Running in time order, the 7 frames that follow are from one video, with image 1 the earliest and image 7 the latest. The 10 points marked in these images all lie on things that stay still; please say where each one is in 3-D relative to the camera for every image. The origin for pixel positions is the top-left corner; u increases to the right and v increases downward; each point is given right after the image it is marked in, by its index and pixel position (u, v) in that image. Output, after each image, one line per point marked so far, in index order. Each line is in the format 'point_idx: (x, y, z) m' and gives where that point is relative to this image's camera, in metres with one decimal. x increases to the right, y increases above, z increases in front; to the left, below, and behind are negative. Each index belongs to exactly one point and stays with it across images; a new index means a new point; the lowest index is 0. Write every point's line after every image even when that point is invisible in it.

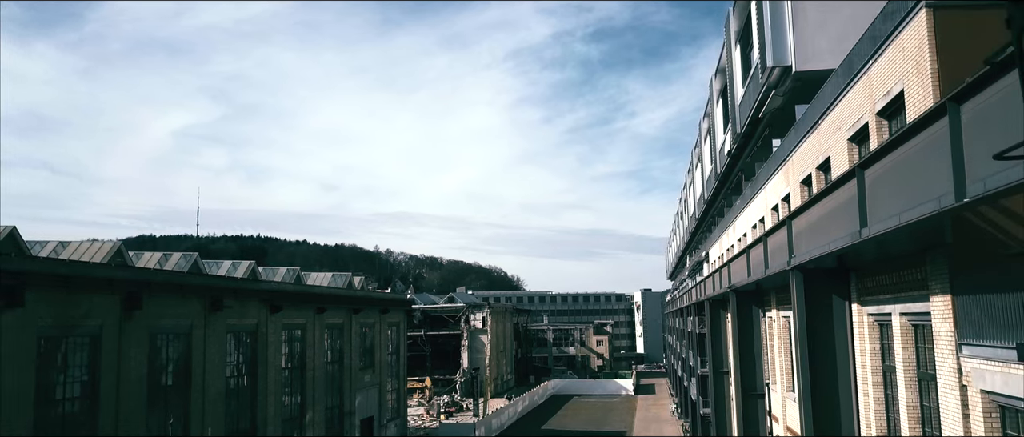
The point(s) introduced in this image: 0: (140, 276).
0: (-10.8, -1.6, +18.6) m
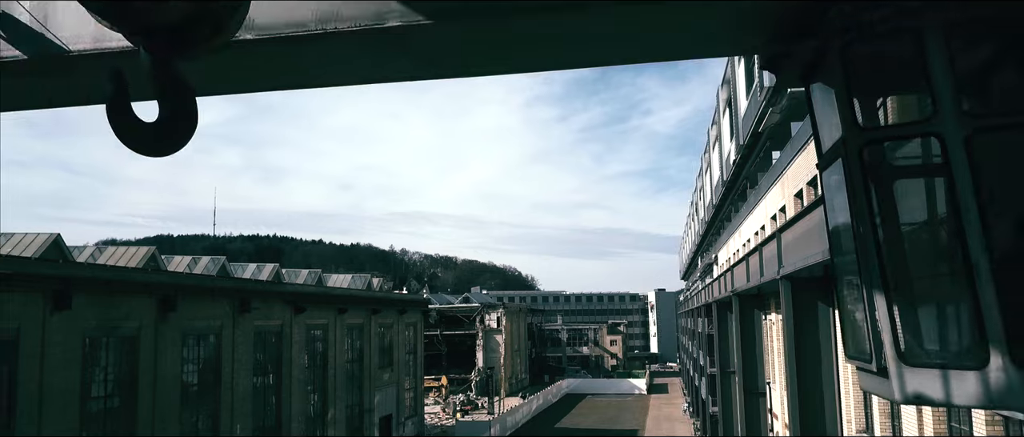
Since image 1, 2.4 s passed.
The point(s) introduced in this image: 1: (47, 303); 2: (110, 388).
0: (-10.4, -1.9, +20.0) m
1: (-11.3, -2.0, +15.8) m
2: (-10.7, -4.5, +17.5) m
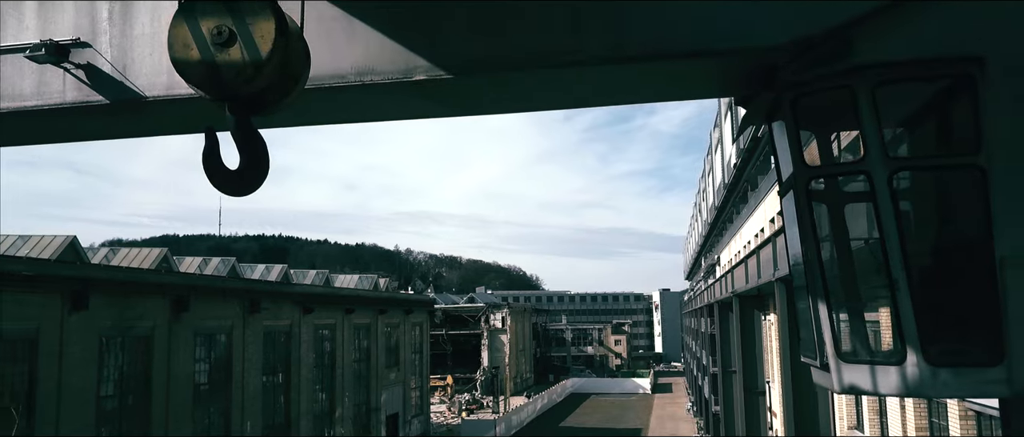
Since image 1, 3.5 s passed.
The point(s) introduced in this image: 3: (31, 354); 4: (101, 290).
0: (-10.2, -2.0, +20.6) m
1: (-11.2, -2.1, +16.4) m
2: (-10.6, -4.6, +18.1) m
3: (-11.1, -3.1, +14.9) m
4: (-10.7, -1.9, +17.3) m
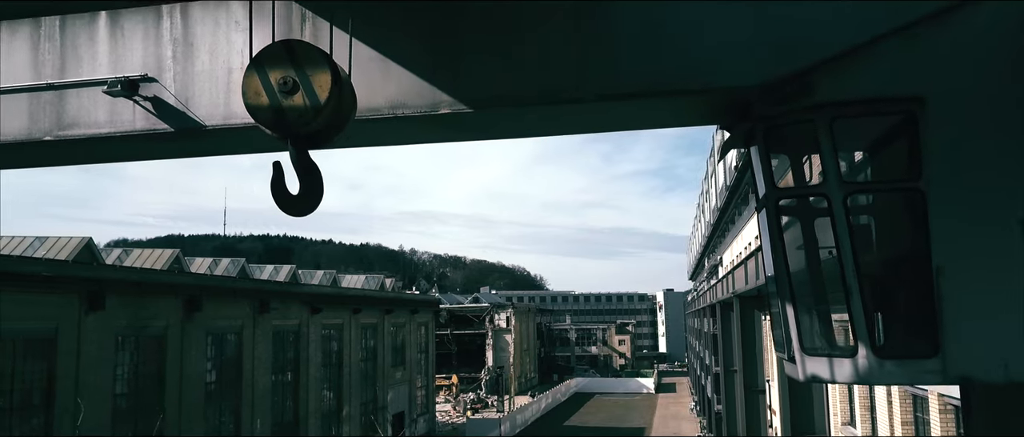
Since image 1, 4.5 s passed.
0: (-10.1, -2.0, +21.1) m
1: (-11.0, -2.2, +17.0) m
2: (-10.4, -4.7, +18.7) m
3: (-10.9, -3.2, +15.5) m
4: (-10.5, -2.0, +17.9) m
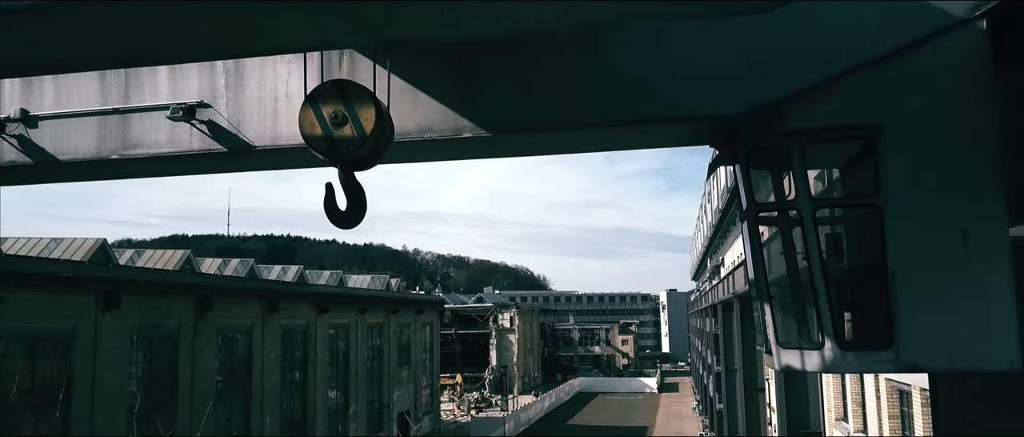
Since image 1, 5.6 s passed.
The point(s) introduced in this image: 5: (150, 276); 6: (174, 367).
0: (-9.9, -2.1, +21.7) m
1: (-10.9, -2.3, +17.6) m
2: (-10.2, -4.8, +19.3) m
3: (-10.8, -3.2, +16.1) m
4: (-10.4, -2.0, +18.5) m
5: (-10.3, -1.7, +19.2) m
6: (-10.2, -4.5, +20.0) m
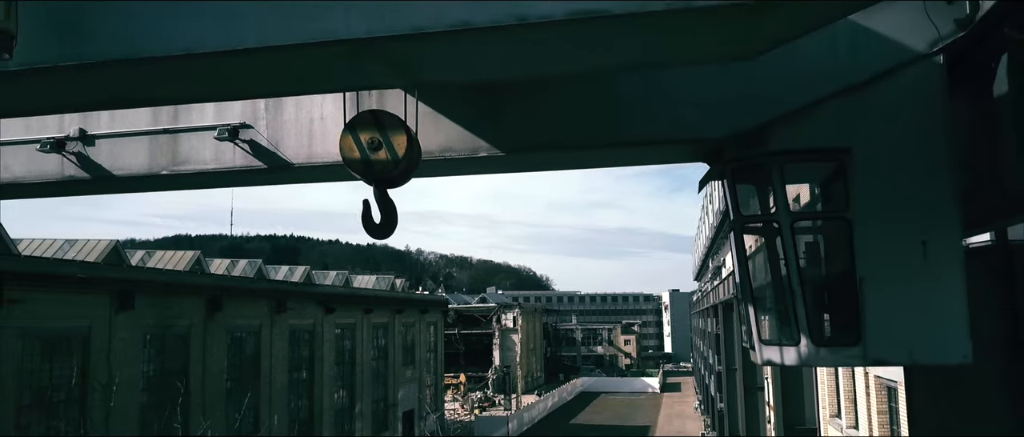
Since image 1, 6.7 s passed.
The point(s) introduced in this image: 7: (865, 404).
0: (-9.8, -2.2, +22.2) m
1: (-10.7, -2.4, +18.1) m
2: (-10.1, -4.9, +19.8) m
3: (-10.7, -3.3, +16.6) m
4: (-10.3, -2.1, +19.0) m
5: (-10.1, -1.7, +19.7) m
6: (-10.0, -4.6, +20.5) m
7: (+6.0, -3.2, +11.1) m
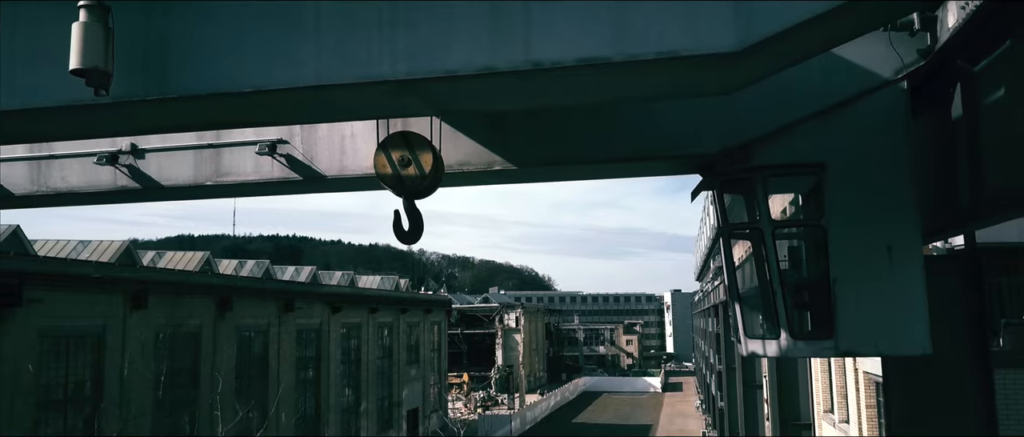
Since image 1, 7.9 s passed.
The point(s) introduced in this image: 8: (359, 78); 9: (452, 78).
0: (-9.6, -2.2, +22.8) m
1: (-10.6, -2.4, +18.7) m
2: (-10.0, -4.9, +20.4) m
3: (-10.6, -3.4, +17.2) m
4: (-10.1, -2.2, +19.6) m
5: (-10.0, -1.8, +20.3) m
6: (-9.9, -4.7, +21.1) m
7: (+6.1, -3.2, +11.6) m
8: (-1.0, +1.0, +4.3) m
9: (-0.4, +0.9, +4.3) m
